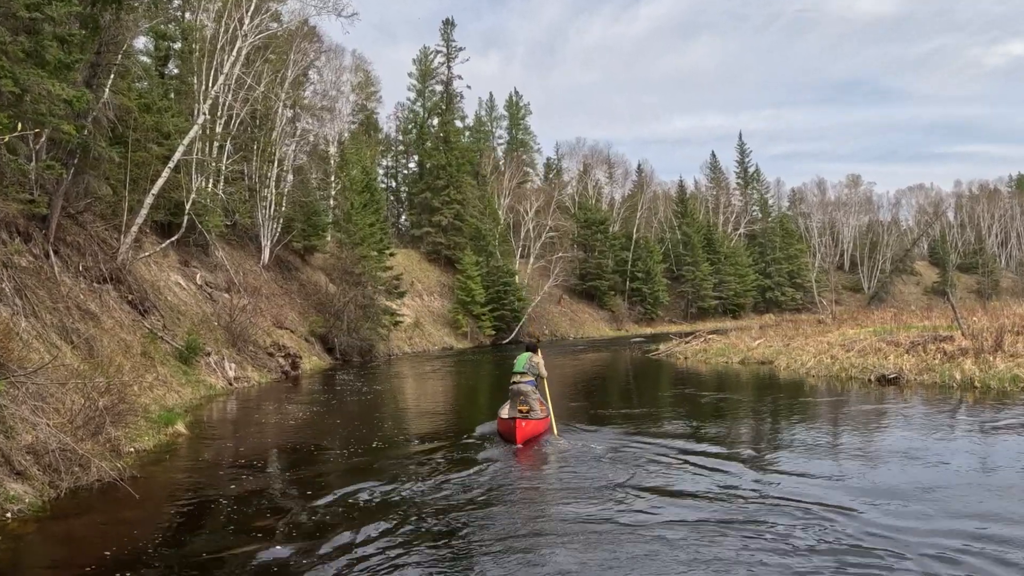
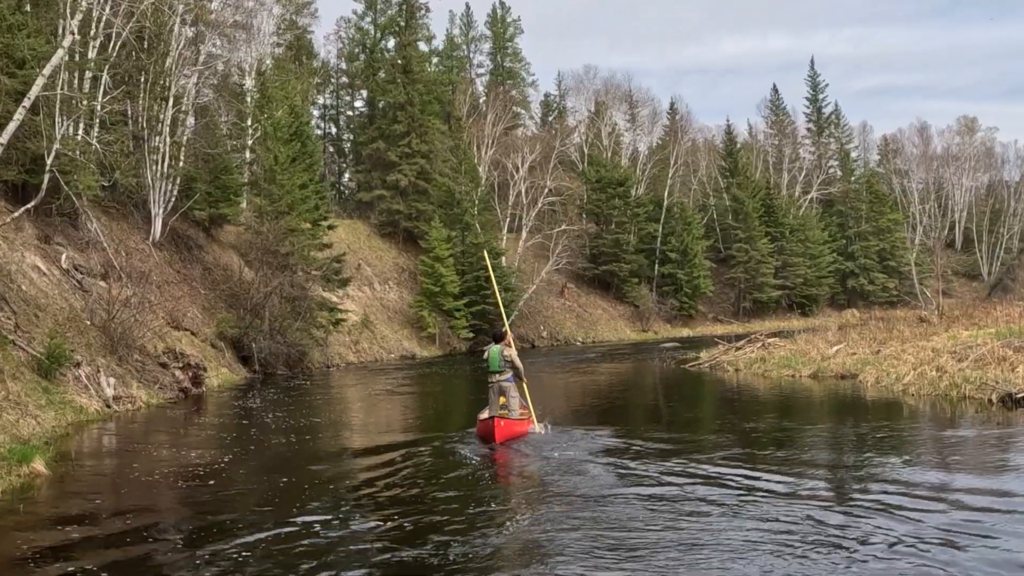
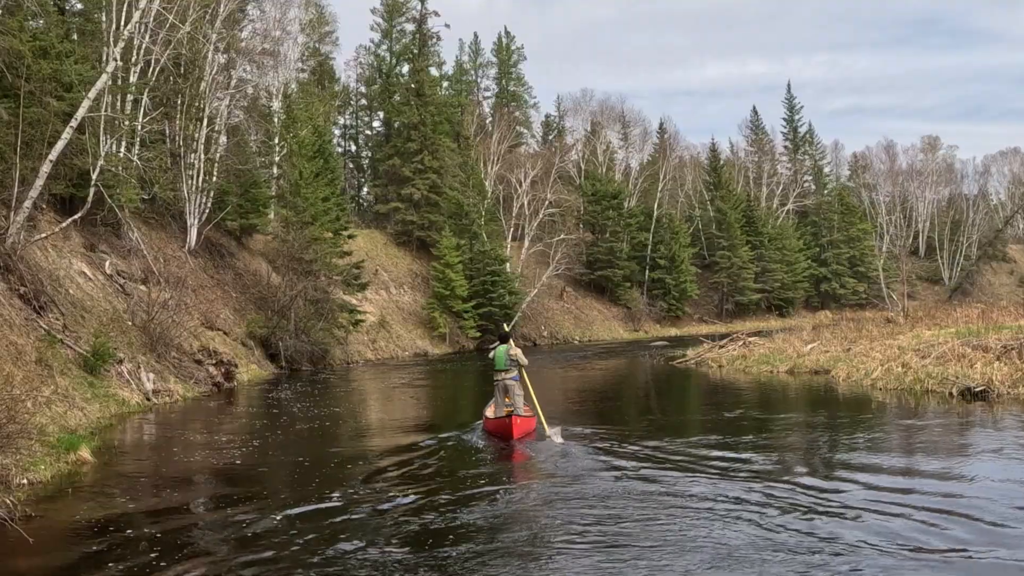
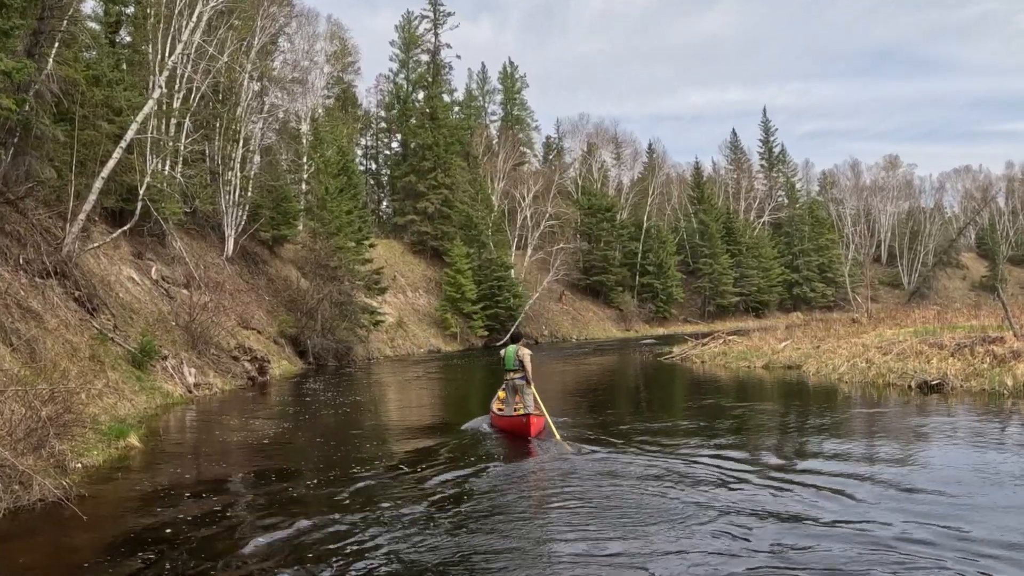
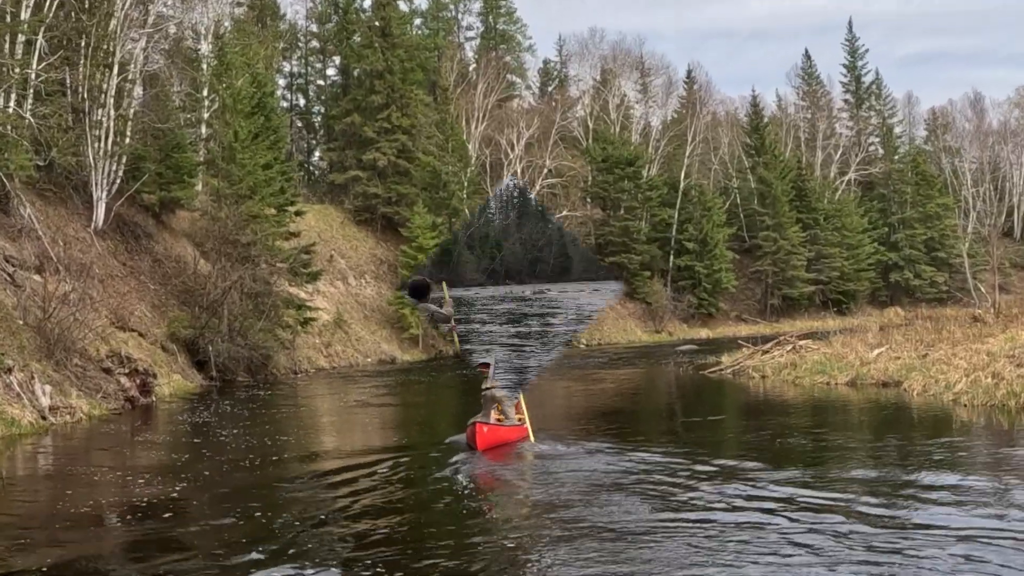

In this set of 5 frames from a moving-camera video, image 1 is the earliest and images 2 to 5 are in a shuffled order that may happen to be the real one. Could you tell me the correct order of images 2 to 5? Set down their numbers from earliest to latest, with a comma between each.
4, 3, 2, 5
